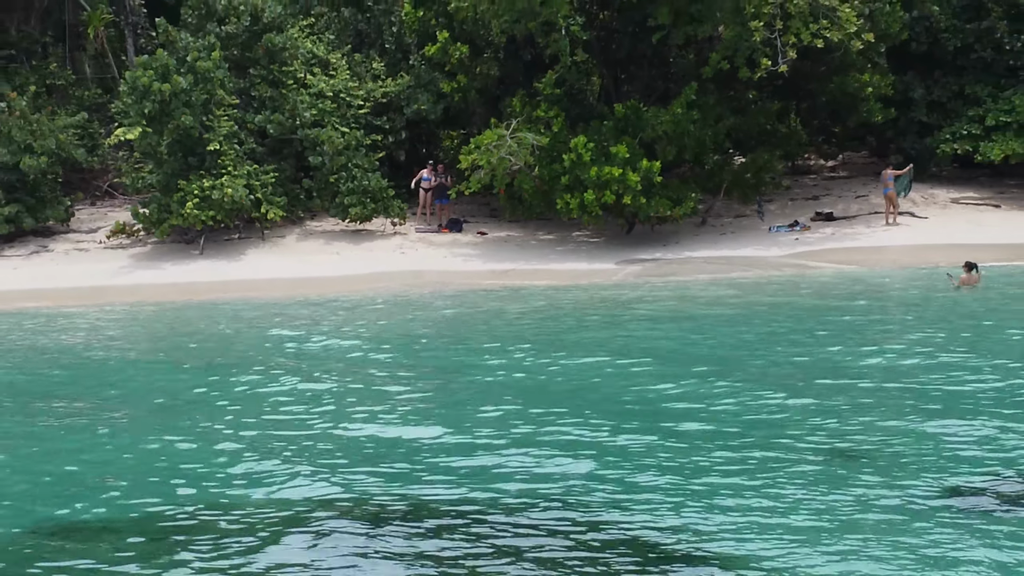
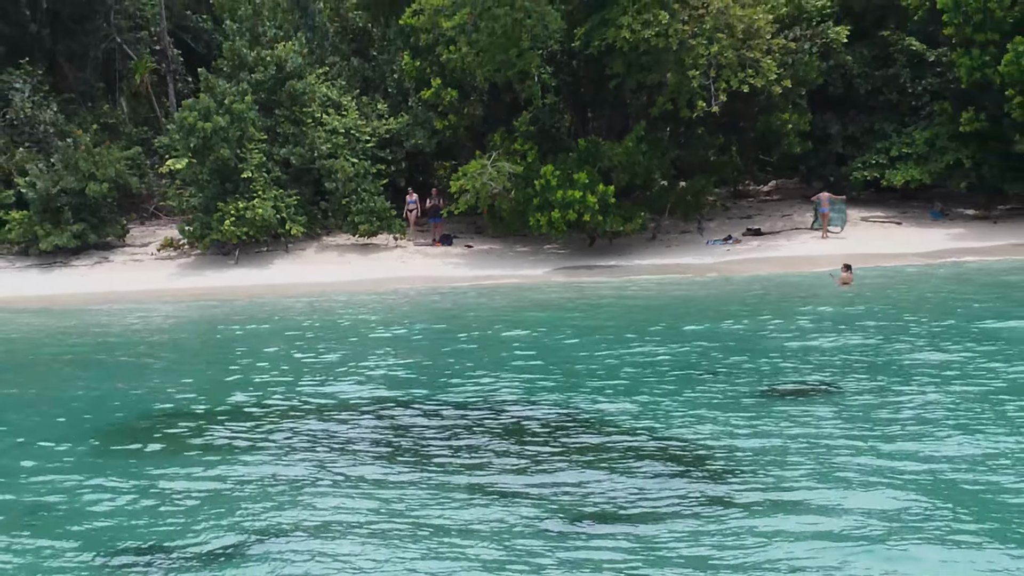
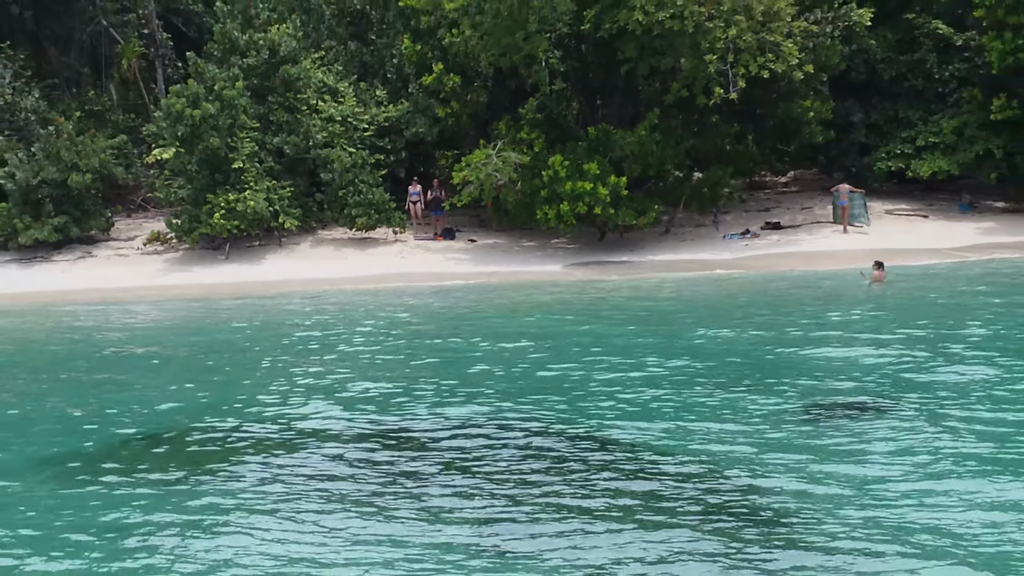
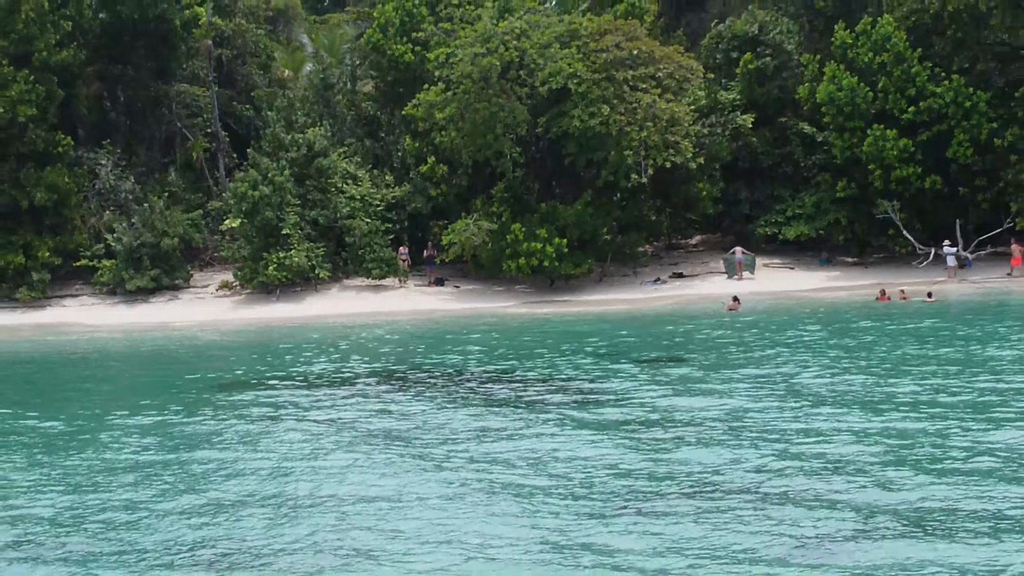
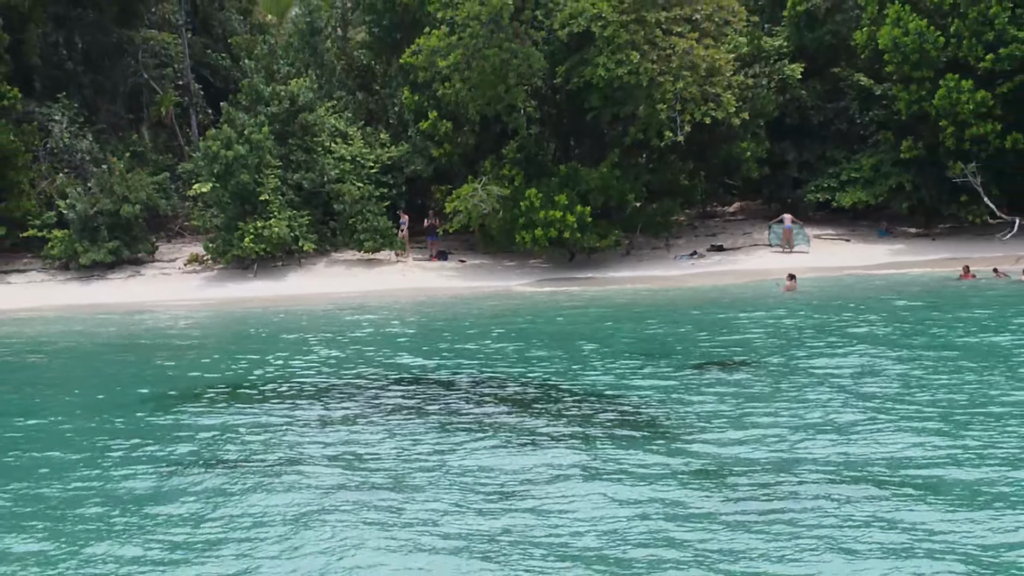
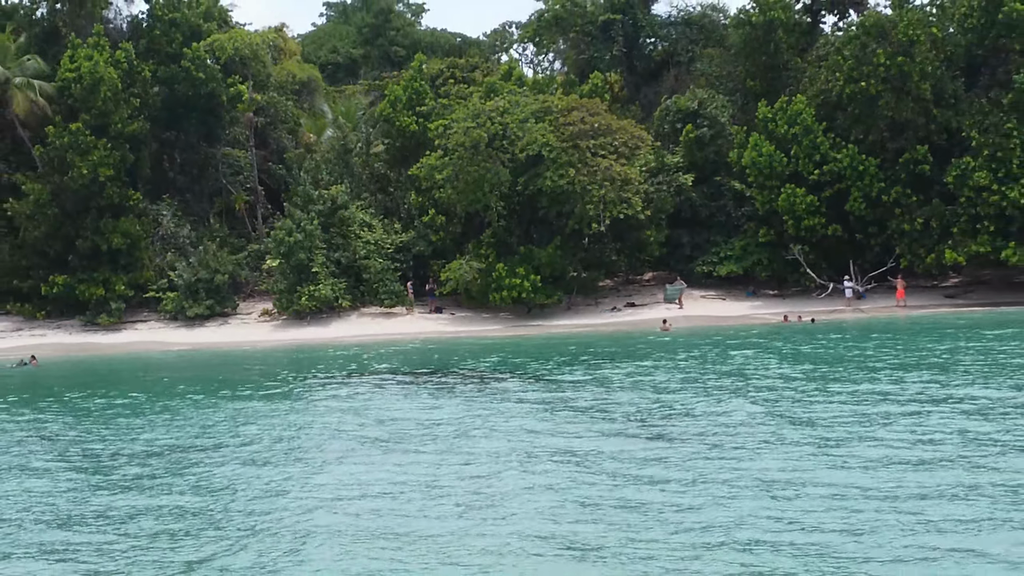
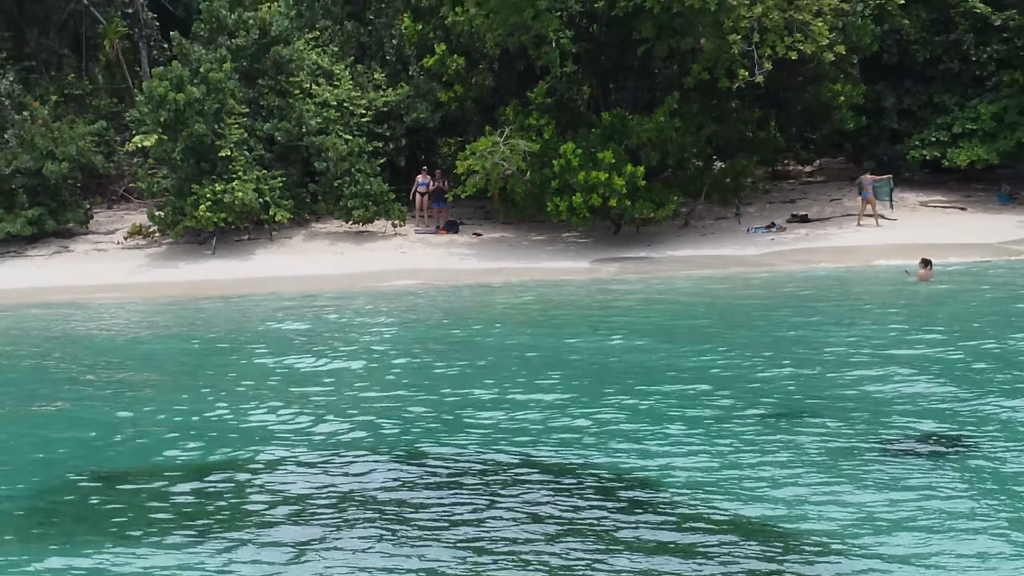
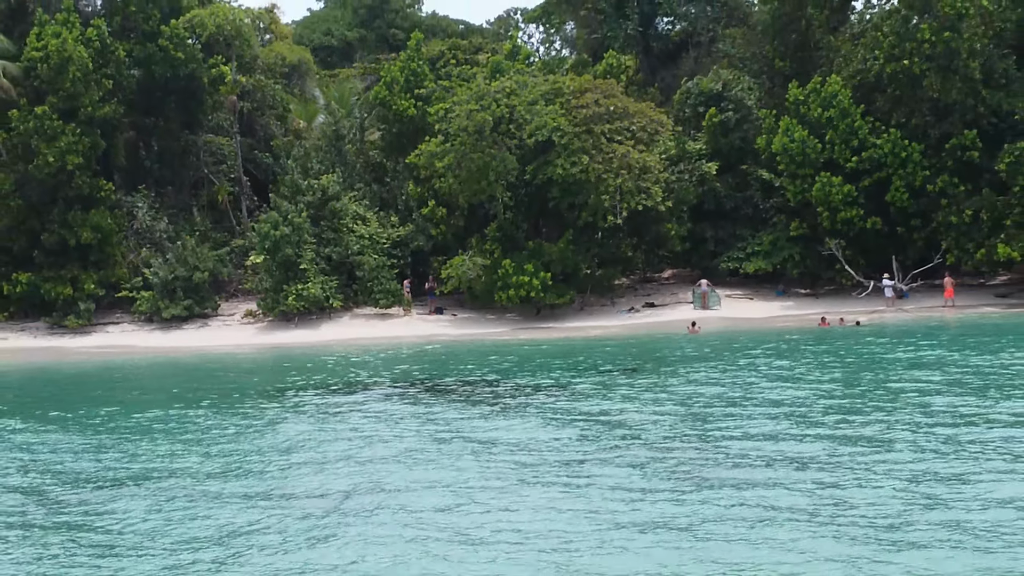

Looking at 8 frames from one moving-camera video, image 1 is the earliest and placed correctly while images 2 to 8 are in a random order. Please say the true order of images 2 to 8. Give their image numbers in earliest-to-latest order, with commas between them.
7, 3, 2, 5, 4, 8, 6
